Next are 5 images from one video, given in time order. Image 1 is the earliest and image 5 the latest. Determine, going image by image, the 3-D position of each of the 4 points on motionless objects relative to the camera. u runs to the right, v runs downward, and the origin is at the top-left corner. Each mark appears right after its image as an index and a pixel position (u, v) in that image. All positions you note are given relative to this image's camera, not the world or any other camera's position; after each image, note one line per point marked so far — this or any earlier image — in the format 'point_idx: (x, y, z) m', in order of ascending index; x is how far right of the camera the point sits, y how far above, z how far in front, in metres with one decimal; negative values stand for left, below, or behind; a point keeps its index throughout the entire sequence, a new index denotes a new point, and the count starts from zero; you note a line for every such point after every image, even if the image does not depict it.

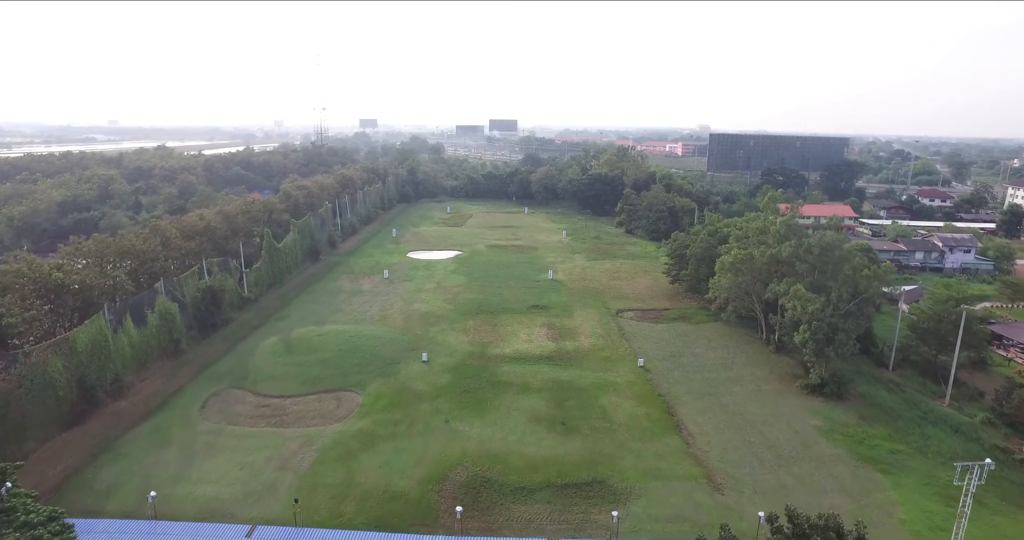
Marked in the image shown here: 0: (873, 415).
0: (+11.7, -4.7, +18.6) m
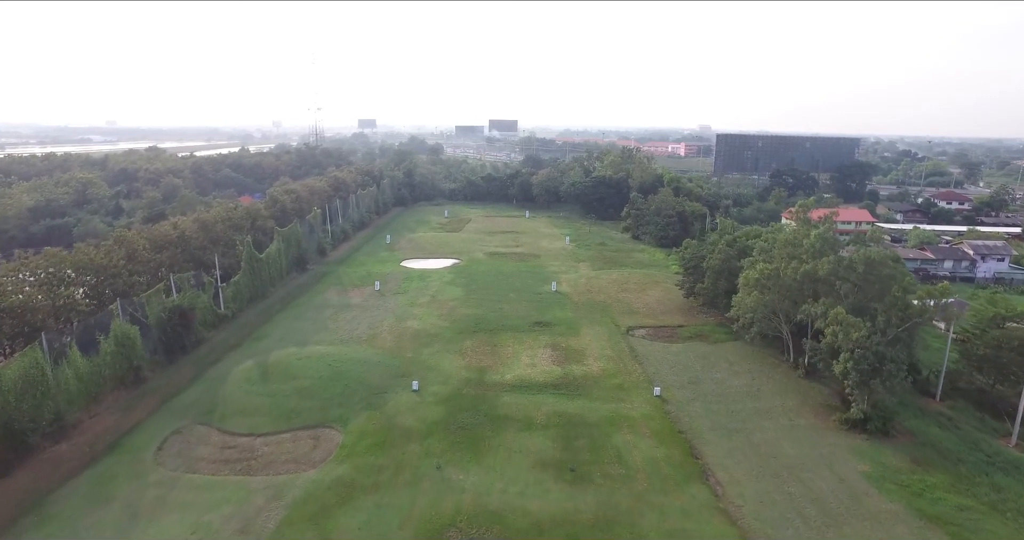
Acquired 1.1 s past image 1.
0: (+11.8, -5.3, +16.2) m
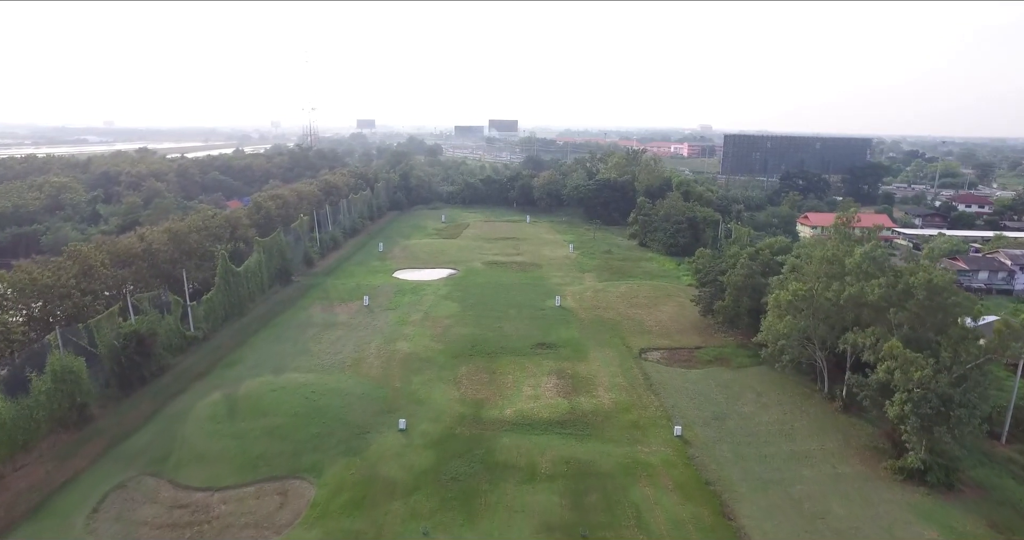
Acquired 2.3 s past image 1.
0: (+11.8, -6.0, +13.7) m
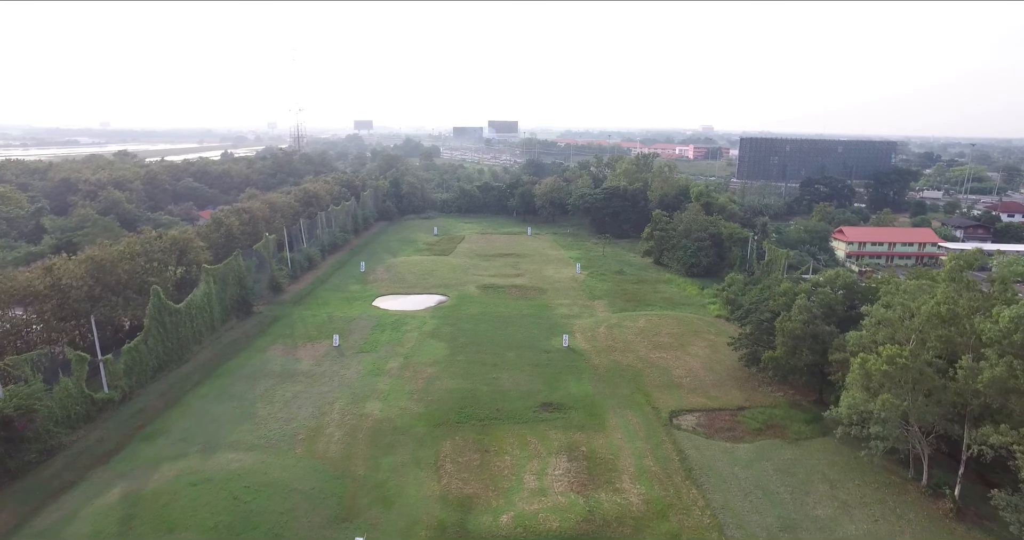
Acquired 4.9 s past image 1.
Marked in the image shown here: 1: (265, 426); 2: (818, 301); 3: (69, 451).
0: (+11.7, -7.4, +8.8) m
1: (-7.8, -4.9, +18.3) m
2: (+10.3, -1.0, +19.3) m
3: (-12.4, -5.2, +16.1) m
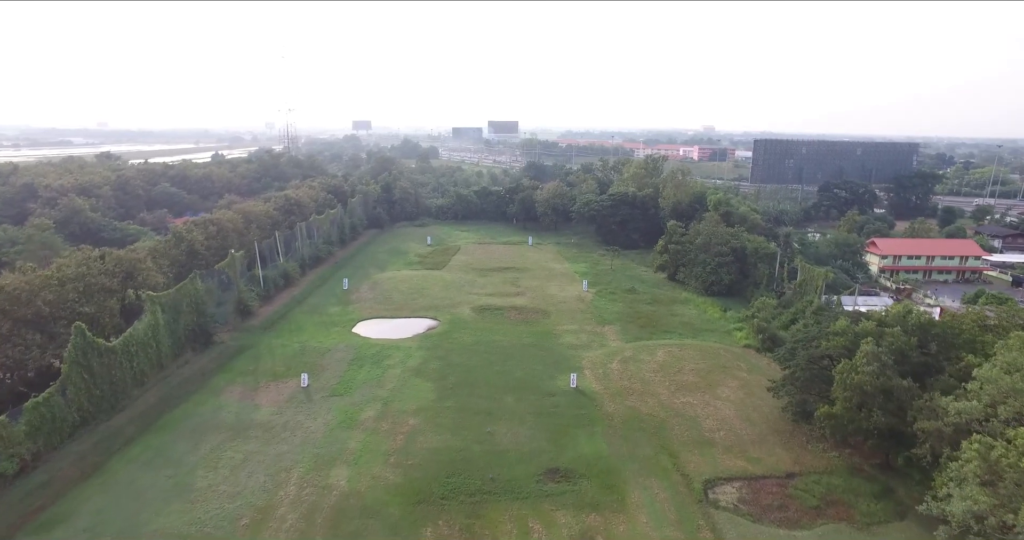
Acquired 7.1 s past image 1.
0: (+11.6, -8.4, +5.1) m
1: (-7.9, -5.9, +14.6) m
2: (+10.3, -2.0, +15.6) m
3: (-12.5, -6.2, +12.5) m
